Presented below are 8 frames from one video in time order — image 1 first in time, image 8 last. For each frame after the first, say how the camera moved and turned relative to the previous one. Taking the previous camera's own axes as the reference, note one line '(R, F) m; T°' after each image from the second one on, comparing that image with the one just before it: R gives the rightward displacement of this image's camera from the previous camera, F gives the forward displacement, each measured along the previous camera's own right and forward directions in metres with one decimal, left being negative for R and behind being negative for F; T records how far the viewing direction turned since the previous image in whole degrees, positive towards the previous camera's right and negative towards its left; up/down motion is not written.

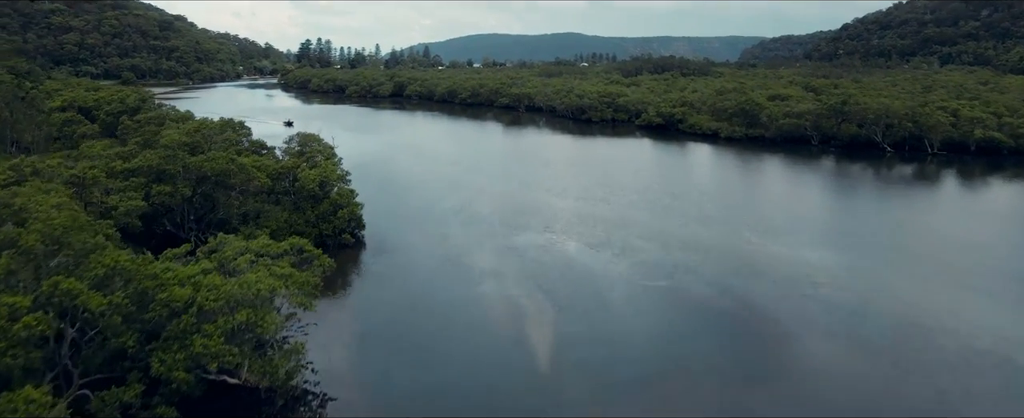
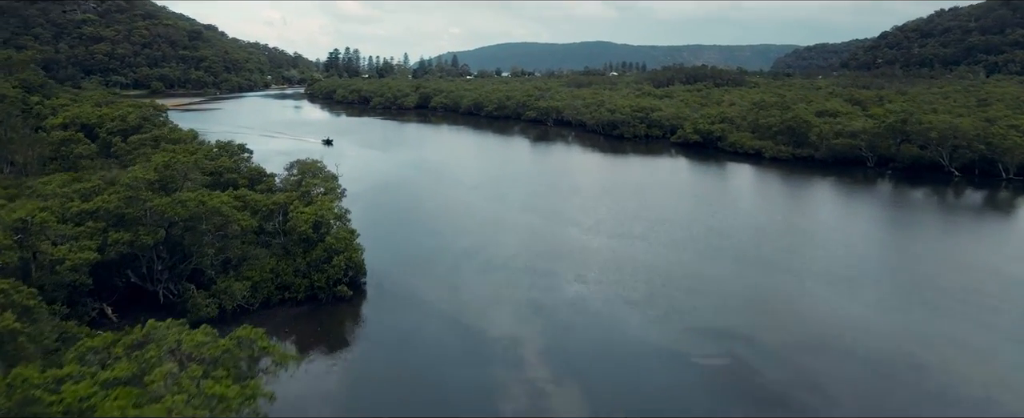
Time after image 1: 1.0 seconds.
(+0.1, +2.4) m; -2°
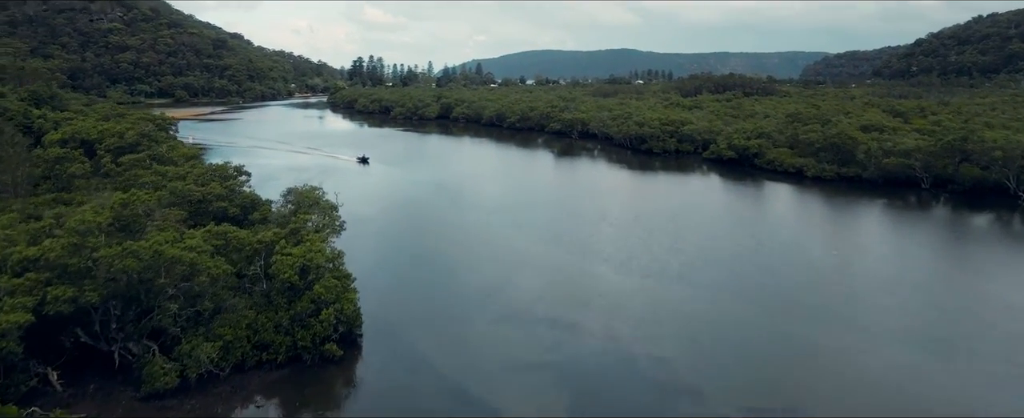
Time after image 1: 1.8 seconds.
(+0.1, +2.1) m; -2°
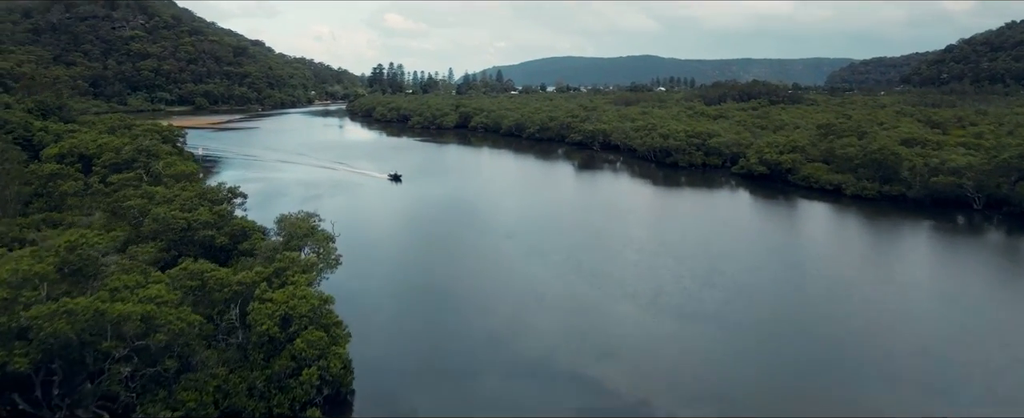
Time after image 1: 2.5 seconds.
(+0.1, +1.7) m; -1°
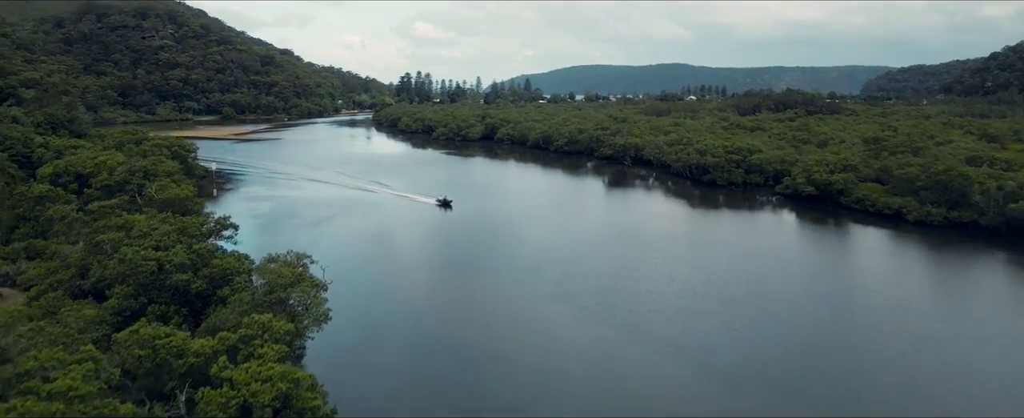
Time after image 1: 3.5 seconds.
(+0.1, +2.4) m; -2°
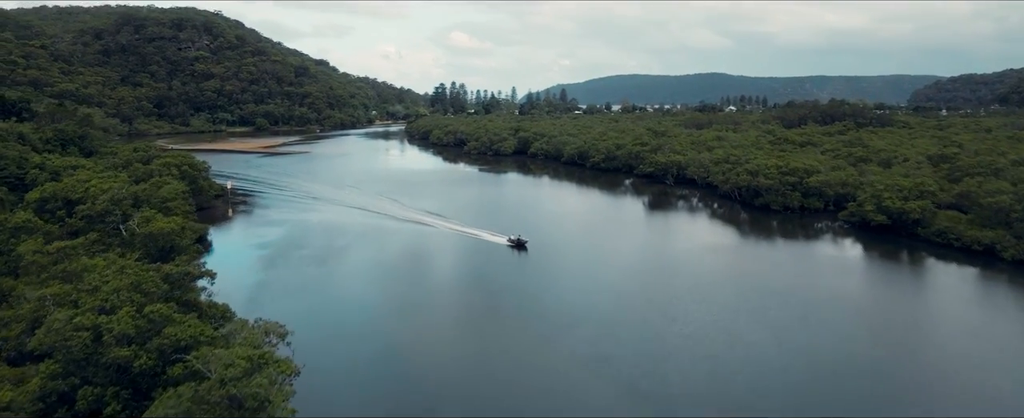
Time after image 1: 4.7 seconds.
(+0.1, +3.0) m; -3°
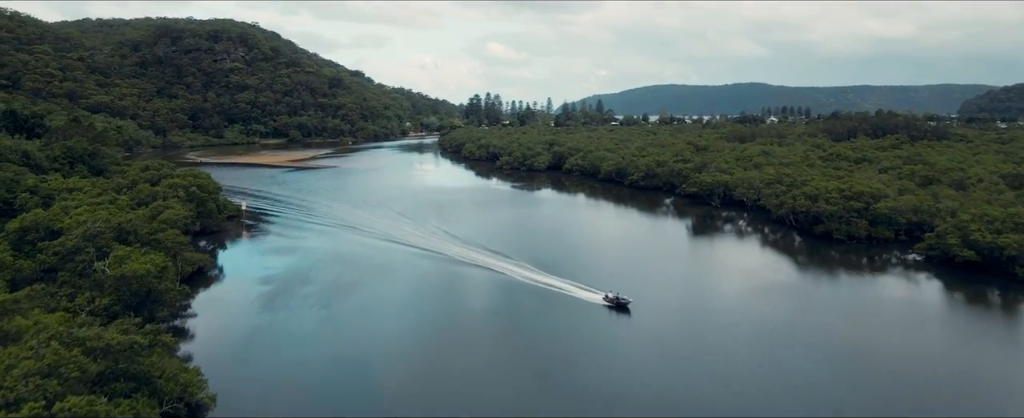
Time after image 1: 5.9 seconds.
(+0.1, +3.0) m; -3°
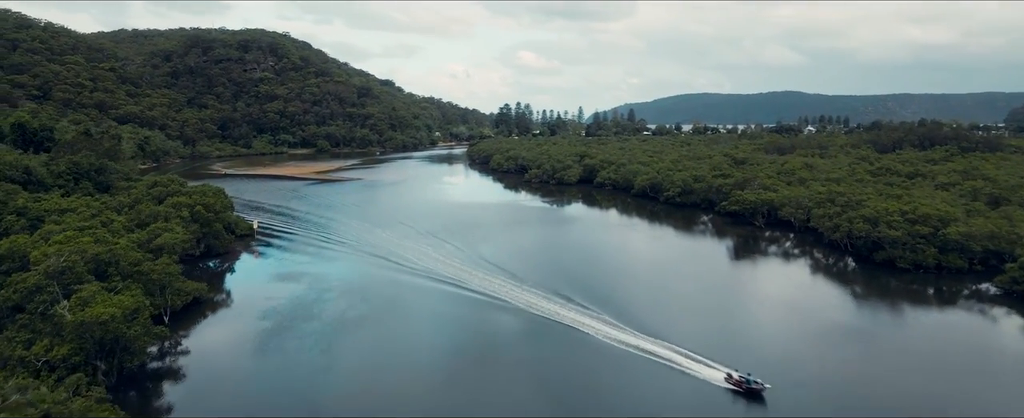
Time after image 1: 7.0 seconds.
(+0.1, +2.6) m; -2°
